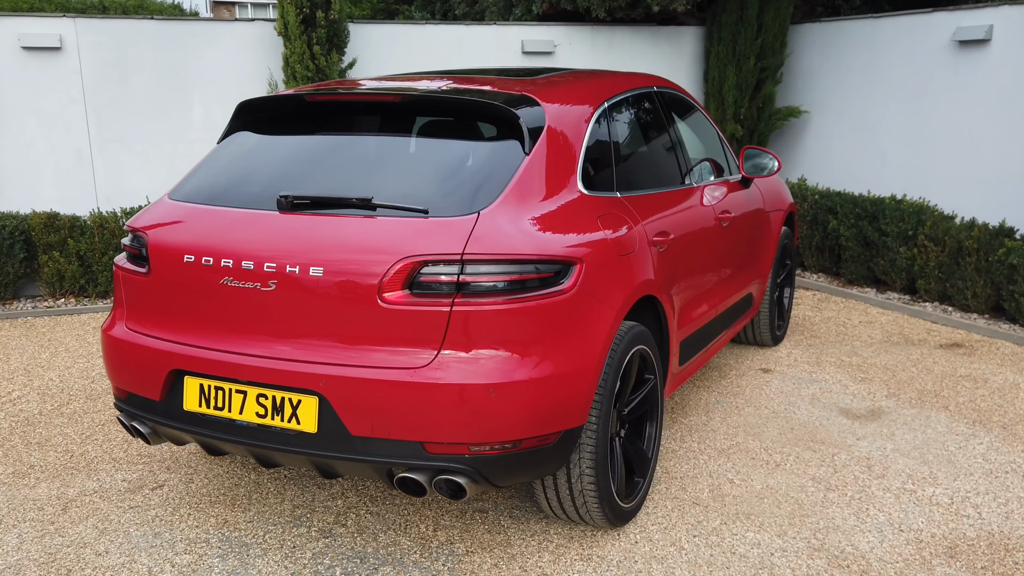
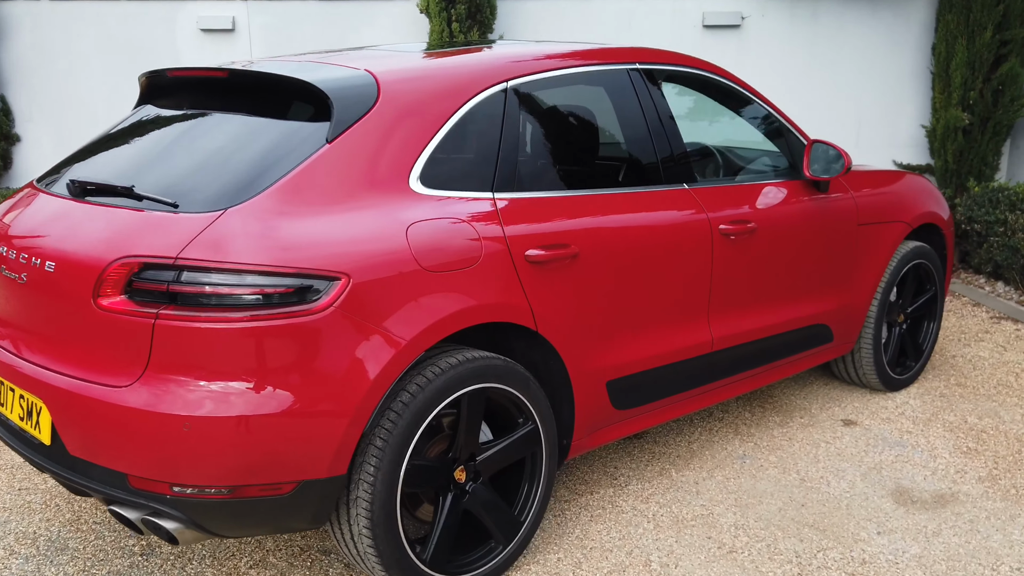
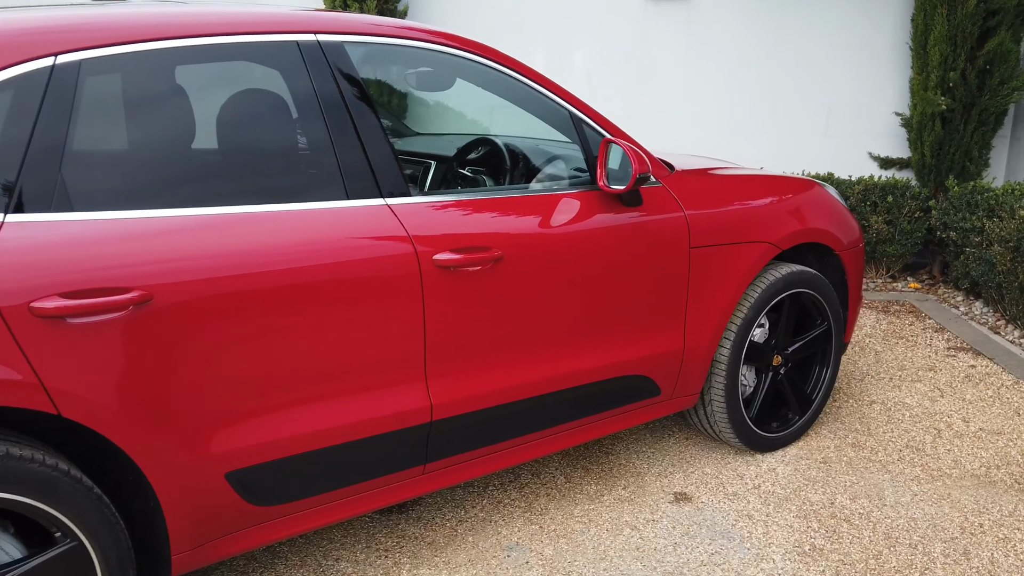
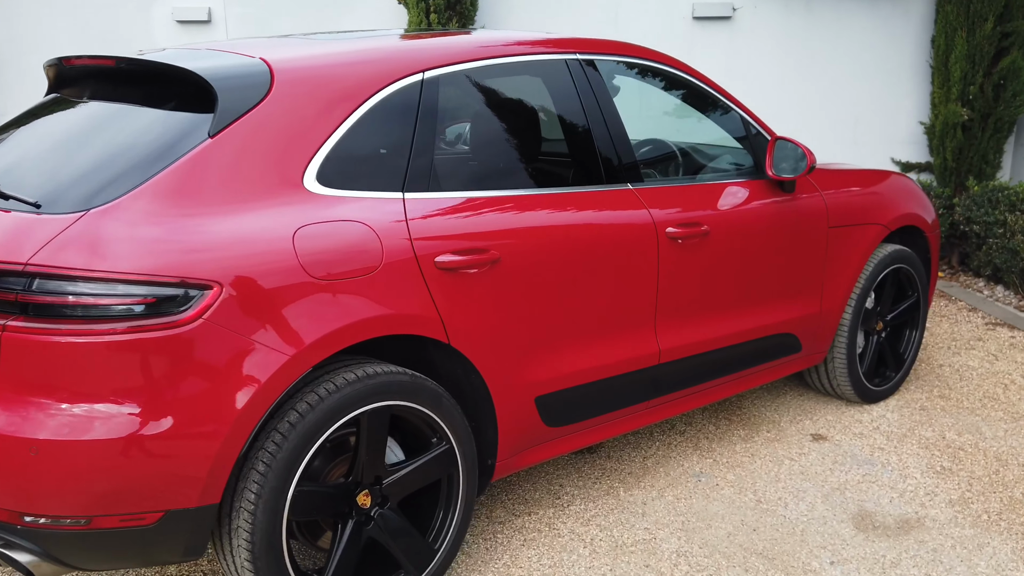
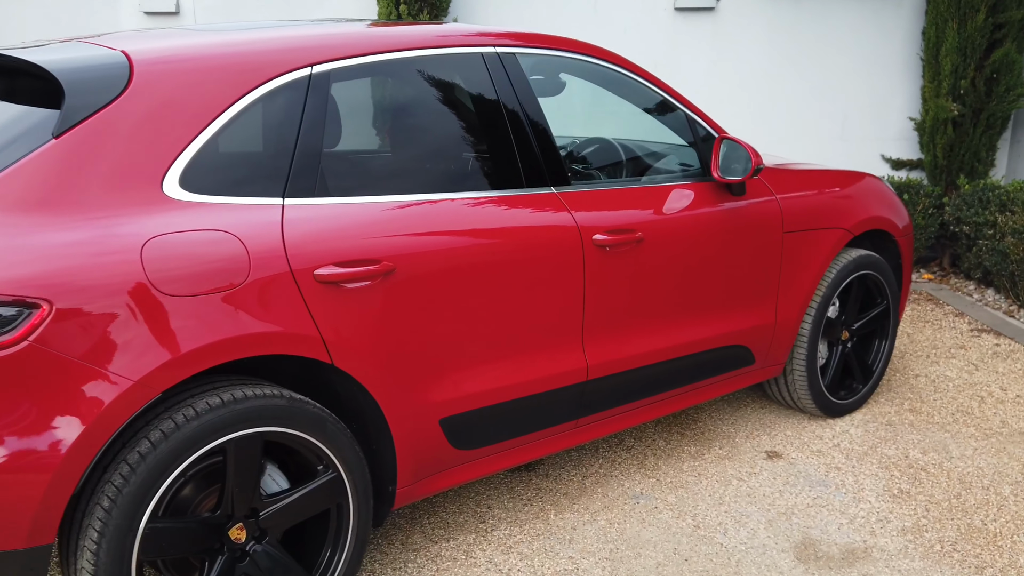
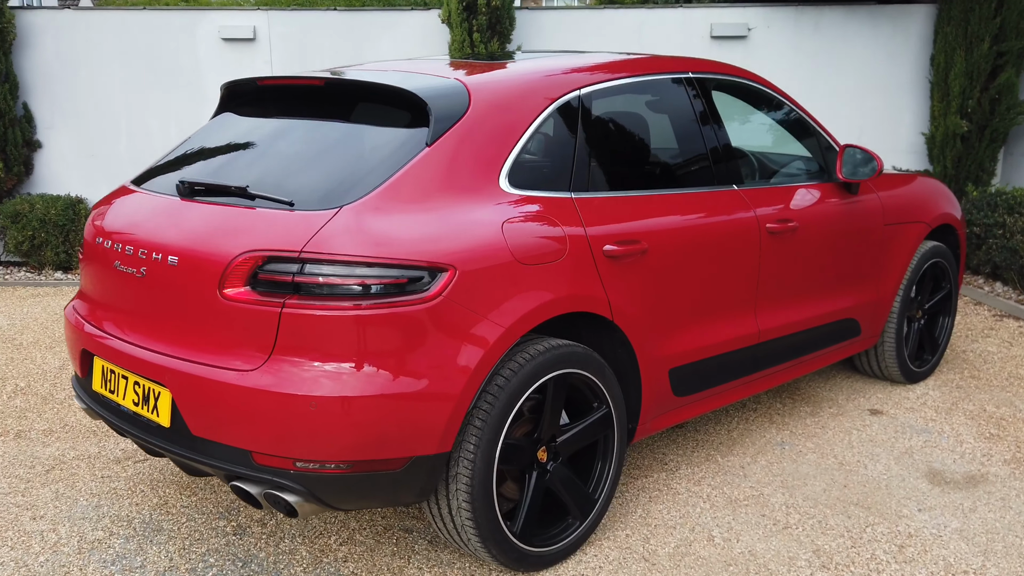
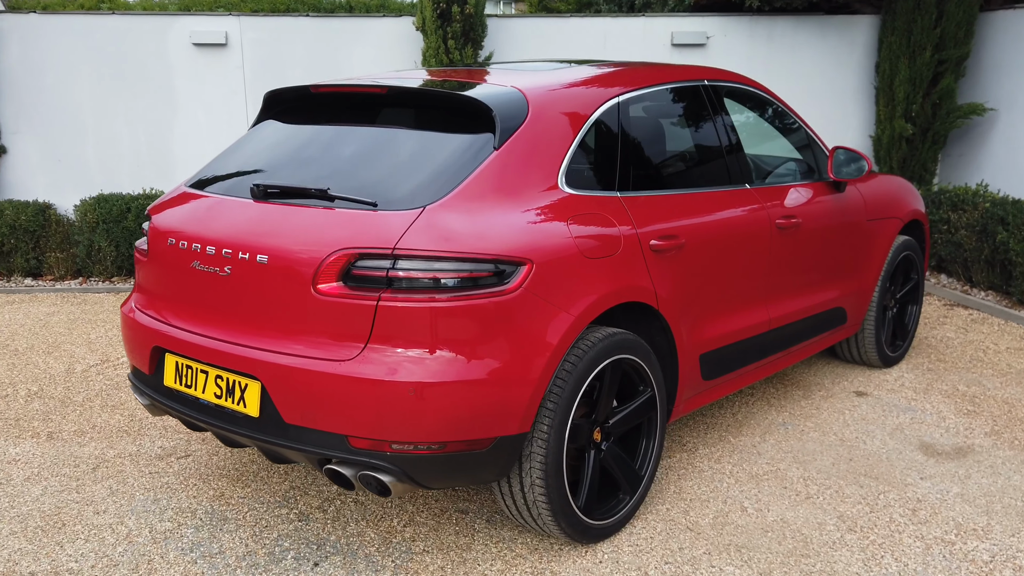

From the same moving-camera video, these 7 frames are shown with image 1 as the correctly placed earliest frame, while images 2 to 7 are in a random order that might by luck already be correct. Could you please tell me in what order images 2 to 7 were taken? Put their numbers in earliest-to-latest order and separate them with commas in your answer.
7, 6, 2, 4, 5, 3
